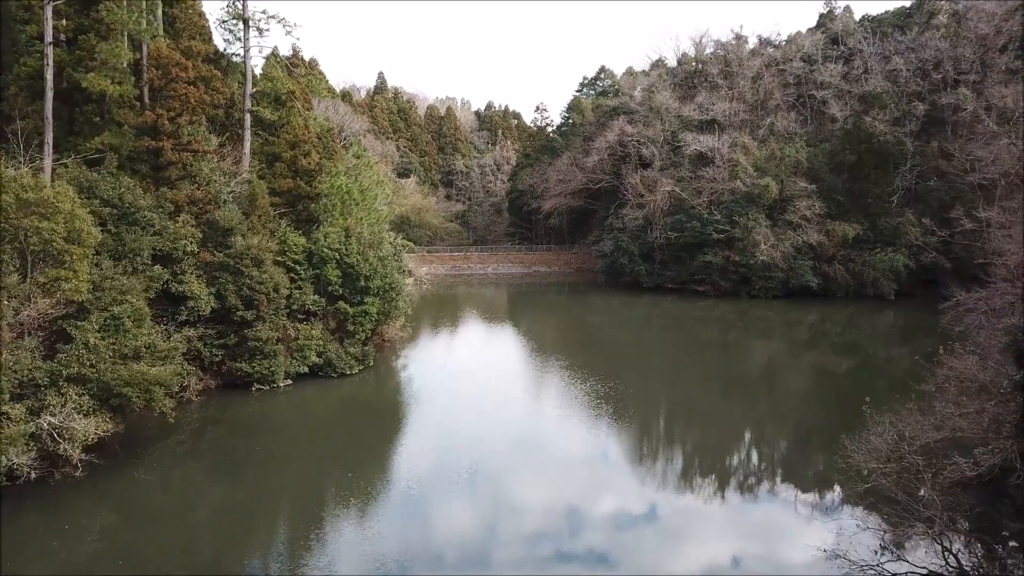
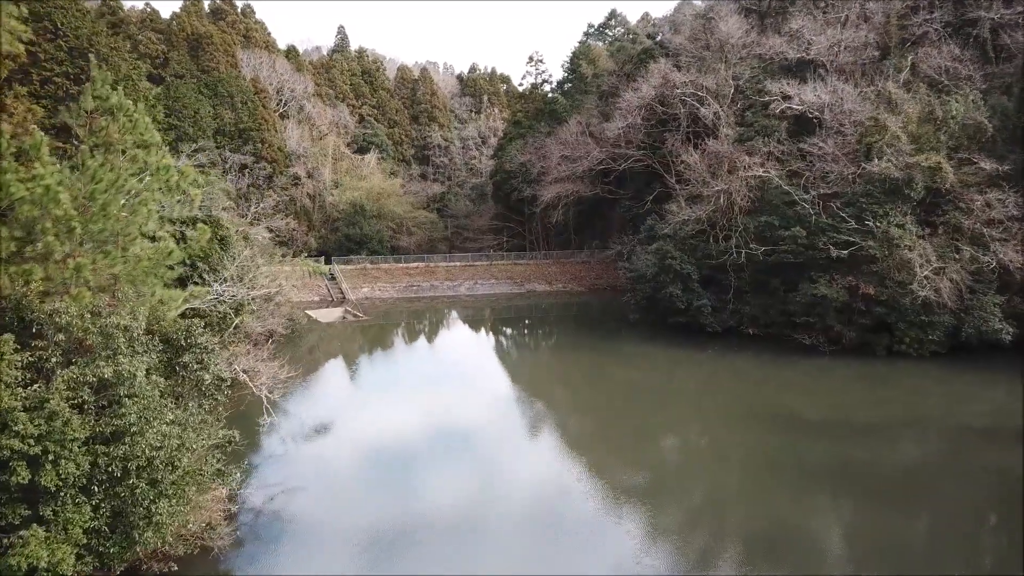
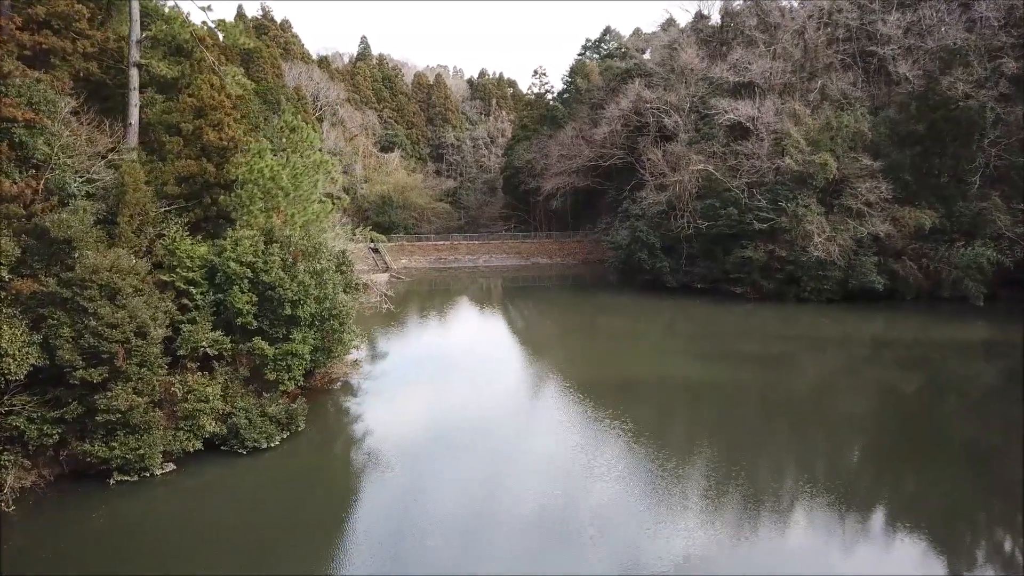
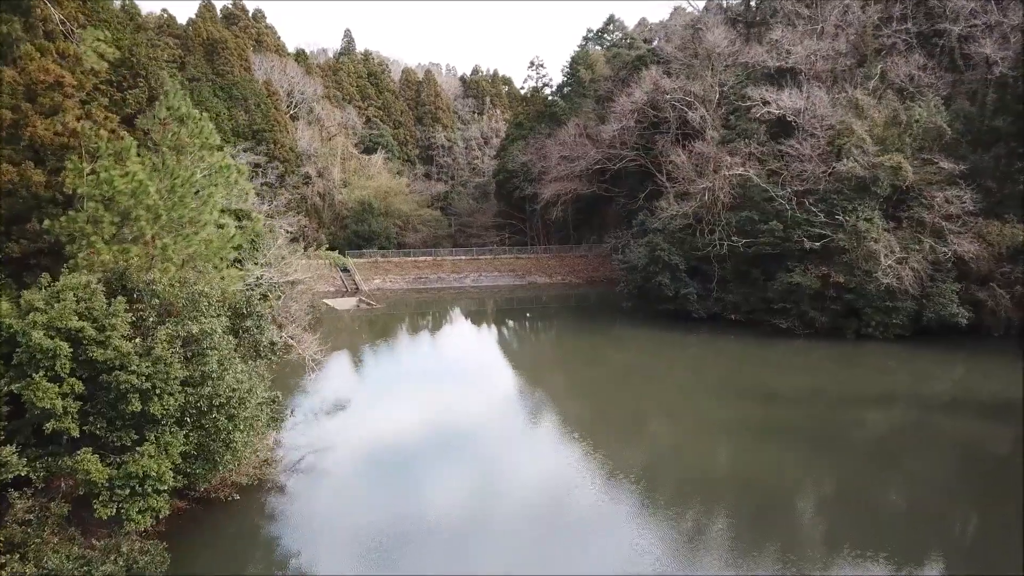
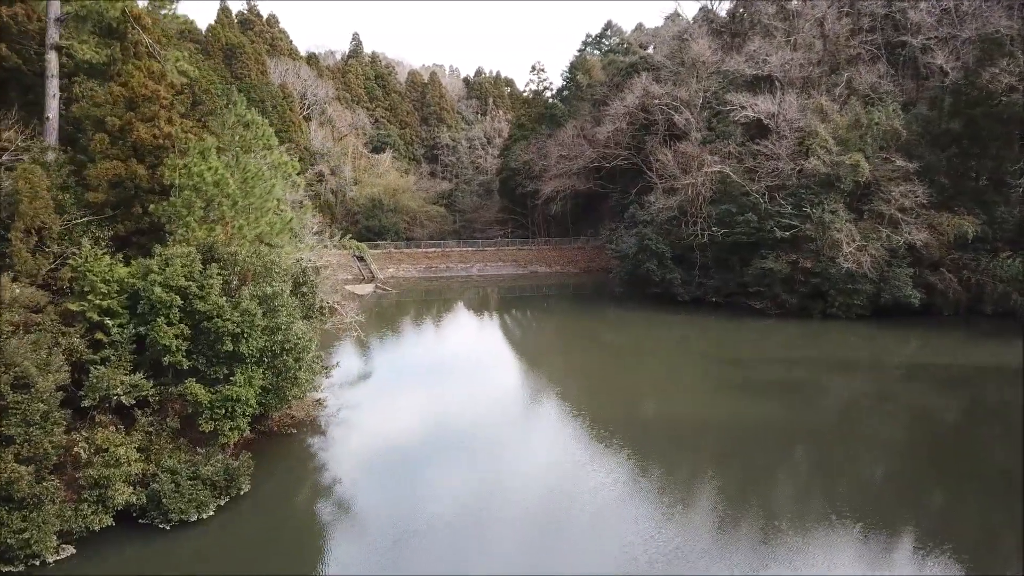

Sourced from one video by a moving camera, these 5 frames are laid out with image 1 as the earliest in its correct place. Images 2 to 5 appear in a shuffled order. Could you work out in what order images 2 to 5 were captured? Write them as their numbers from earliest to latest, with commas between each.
3, 5, 4, 2
